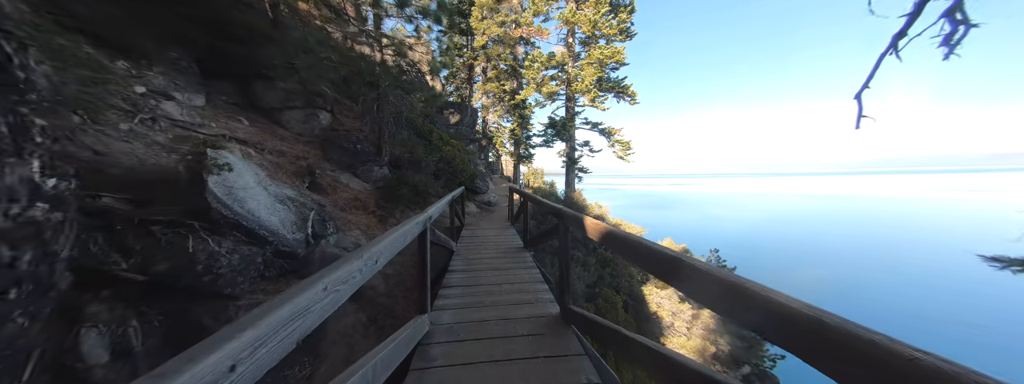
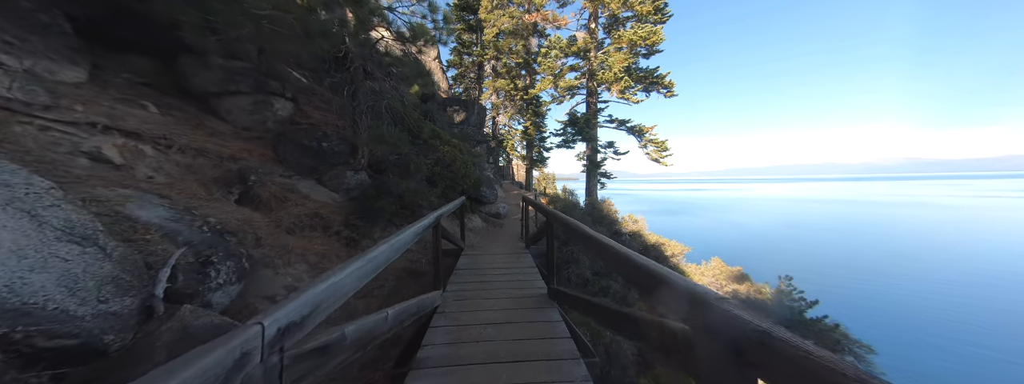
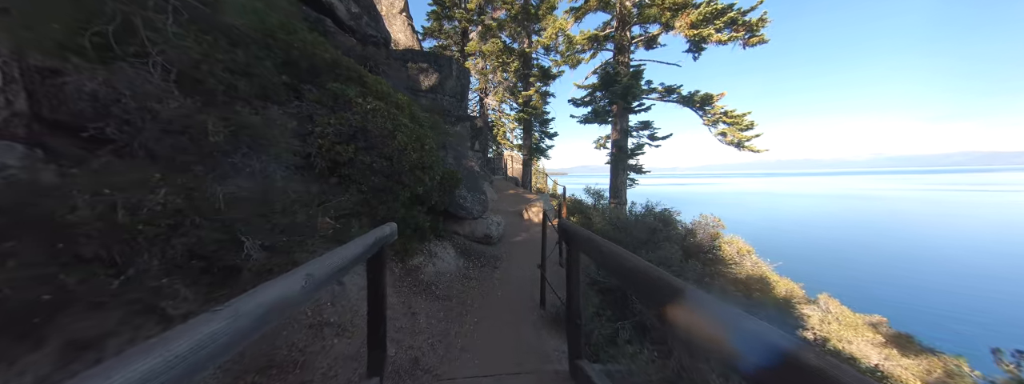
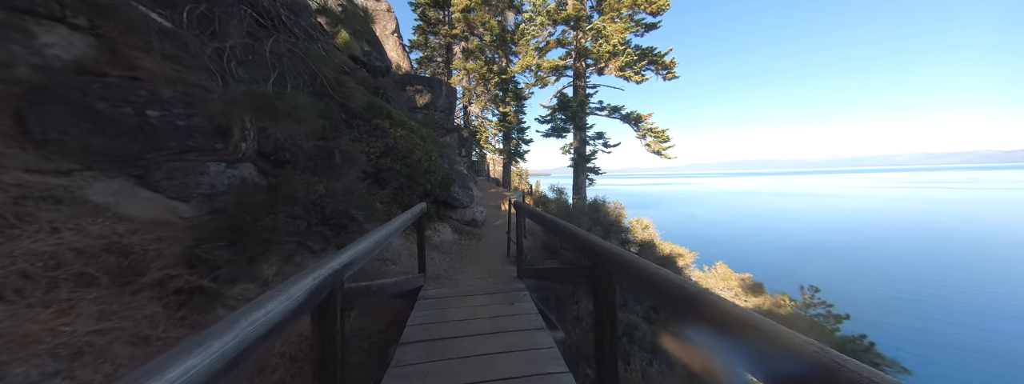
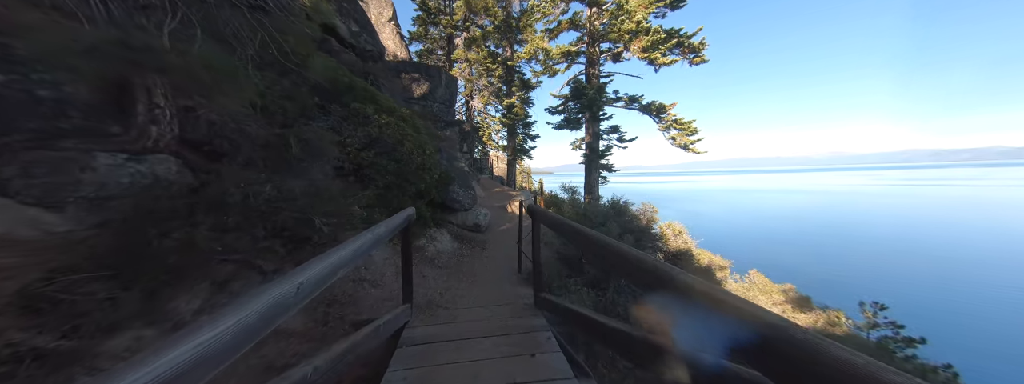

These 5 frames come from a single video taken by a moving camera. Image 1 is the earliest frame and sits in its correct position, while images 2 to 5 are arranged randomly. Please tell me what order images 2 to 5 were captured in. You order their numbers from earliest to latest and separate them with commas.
2, 4, 5, 3
